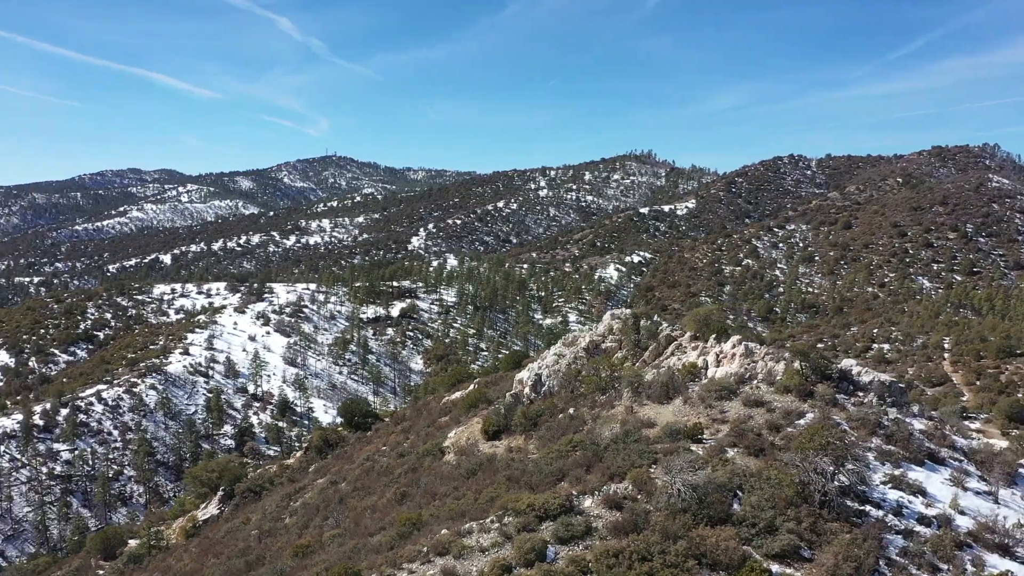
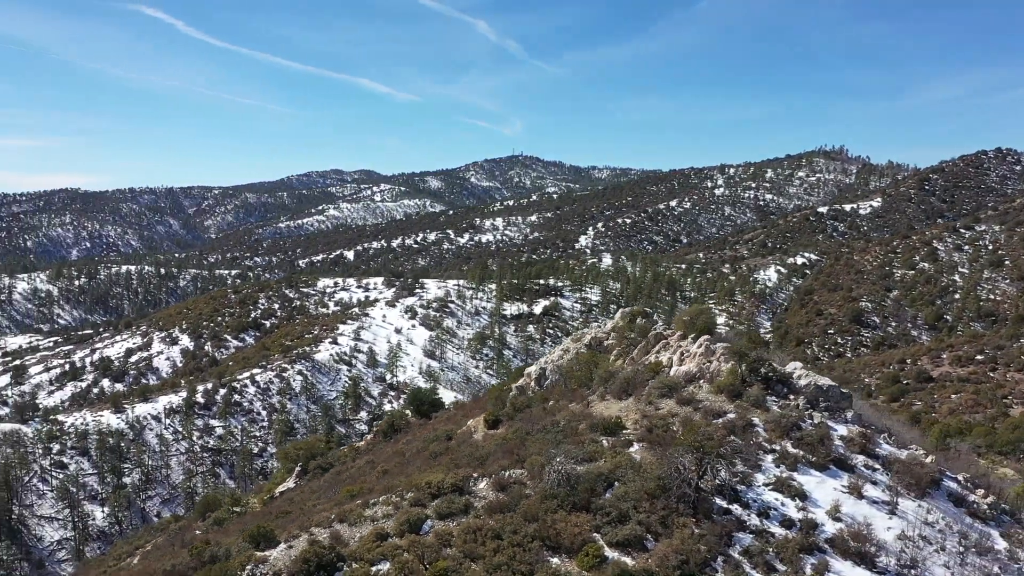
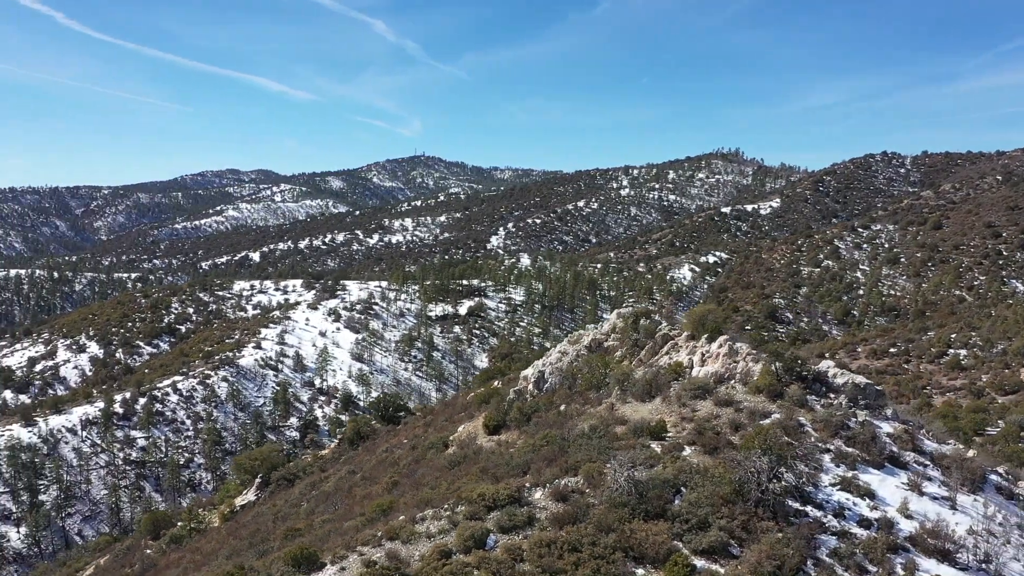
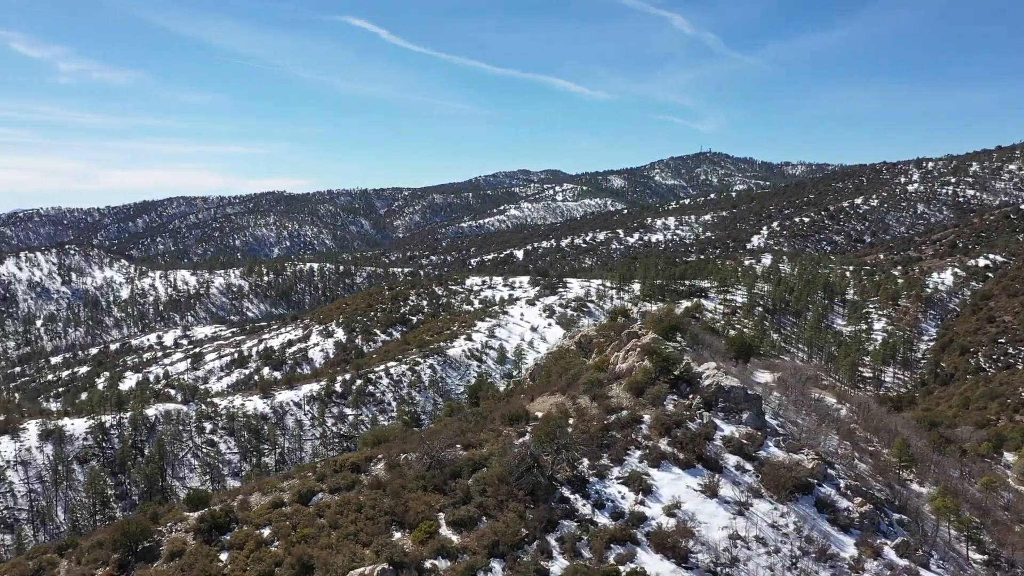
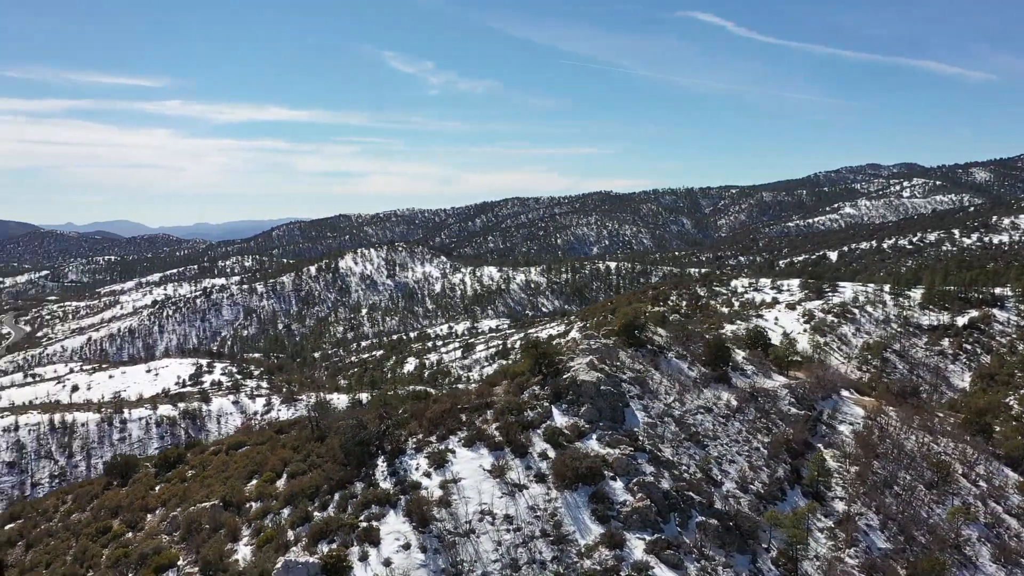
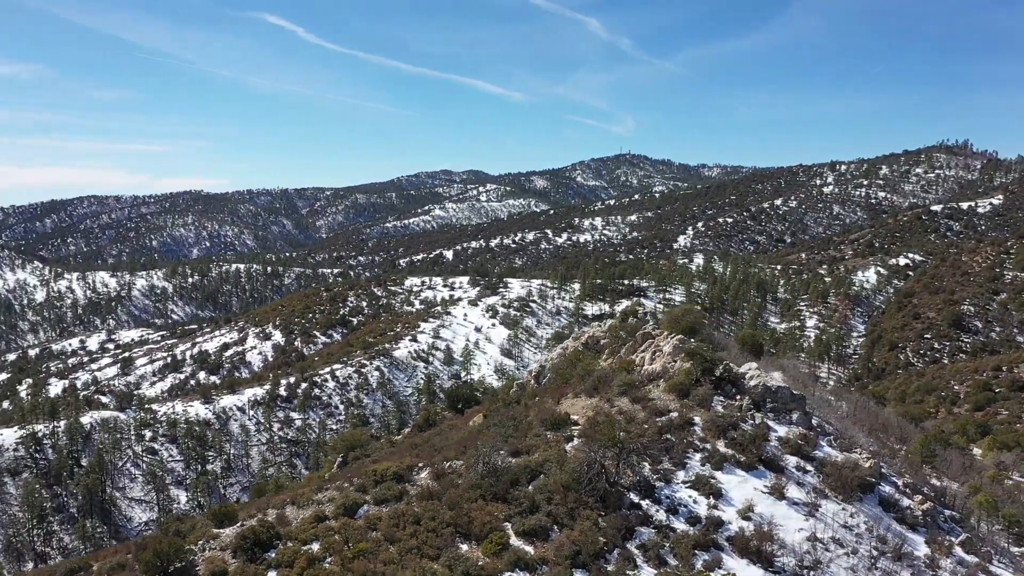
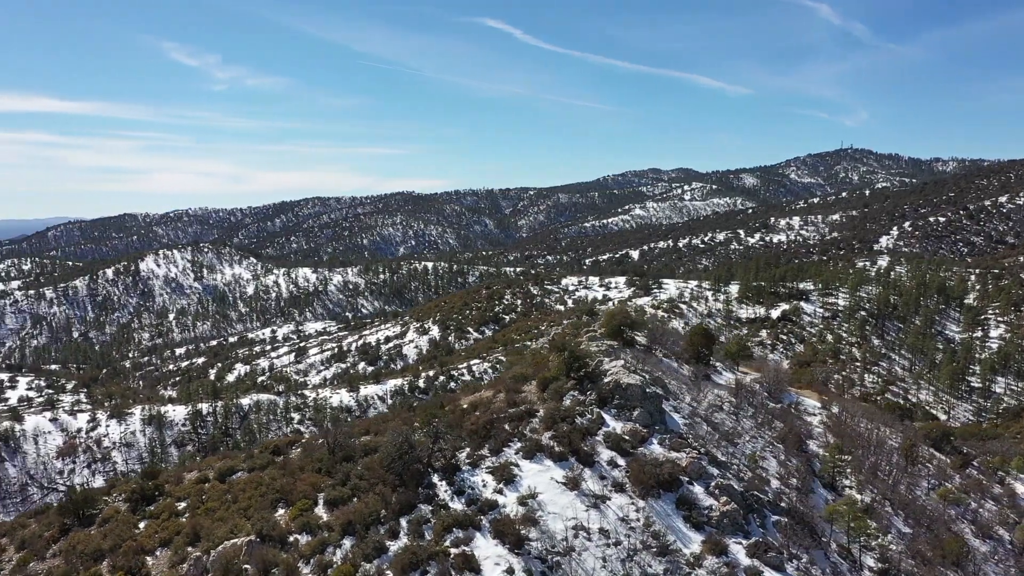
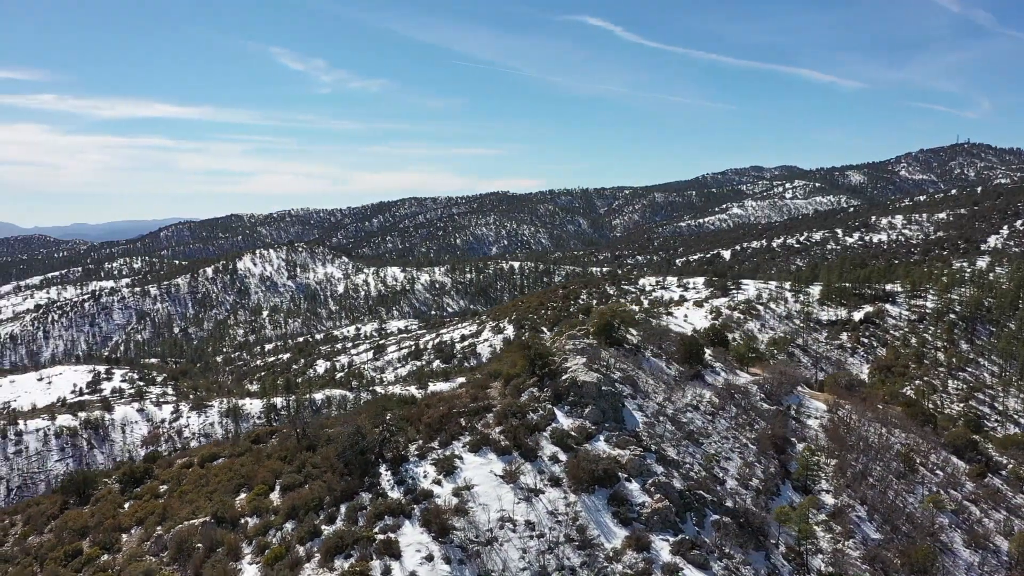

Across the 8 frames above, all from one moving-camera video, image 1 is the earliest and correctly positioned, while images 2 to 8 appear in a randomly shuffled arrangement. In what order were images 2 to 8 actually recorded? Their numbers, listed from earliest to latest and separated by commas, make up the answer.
3, 2, 6, 4, 7, 8, 5
